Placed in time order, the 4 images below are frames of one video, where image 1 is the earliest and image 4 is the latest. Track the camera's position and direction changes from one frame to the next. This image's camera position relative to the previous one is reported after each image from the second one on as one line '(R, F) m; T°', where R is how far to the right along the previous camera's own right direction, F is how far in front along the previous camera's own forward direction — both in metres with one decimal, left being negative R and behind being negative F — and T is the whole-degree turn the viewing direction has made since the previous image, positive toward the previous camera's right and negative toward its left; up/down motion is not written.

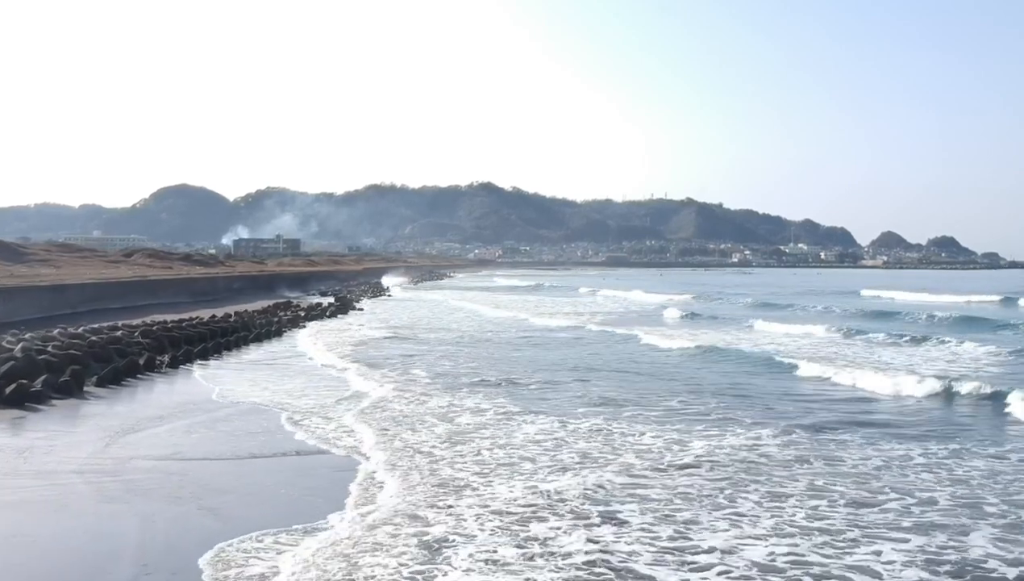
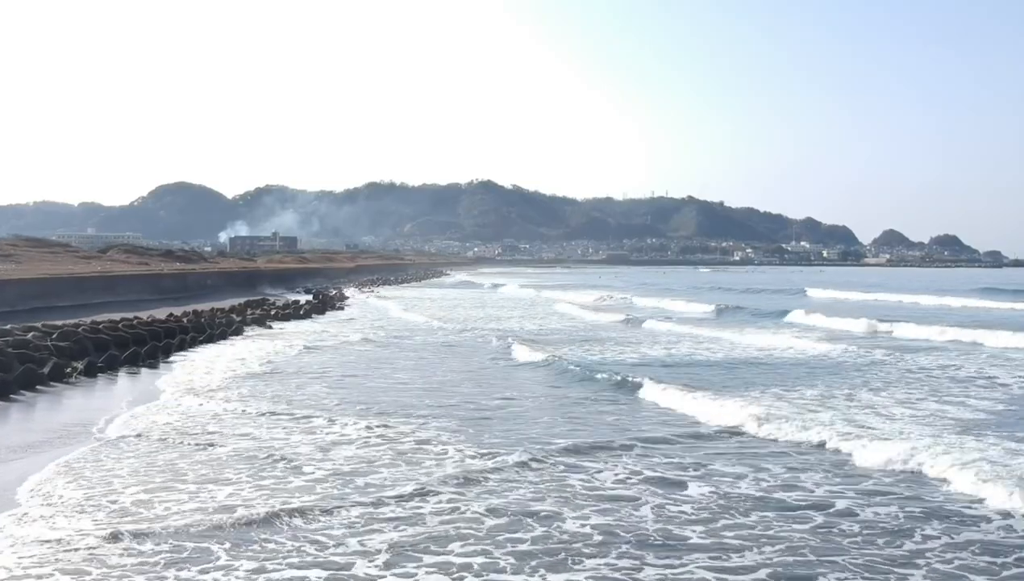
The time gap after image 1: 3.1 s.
(+0.3, +3.1) m; 0°
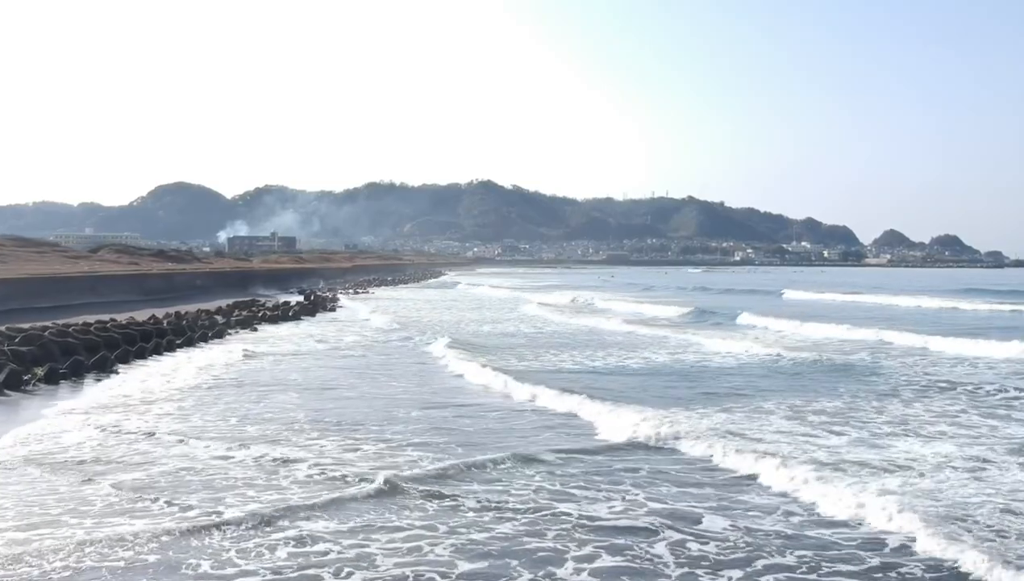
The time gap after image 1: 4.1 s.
(+0.1, +1.1) m; 0°
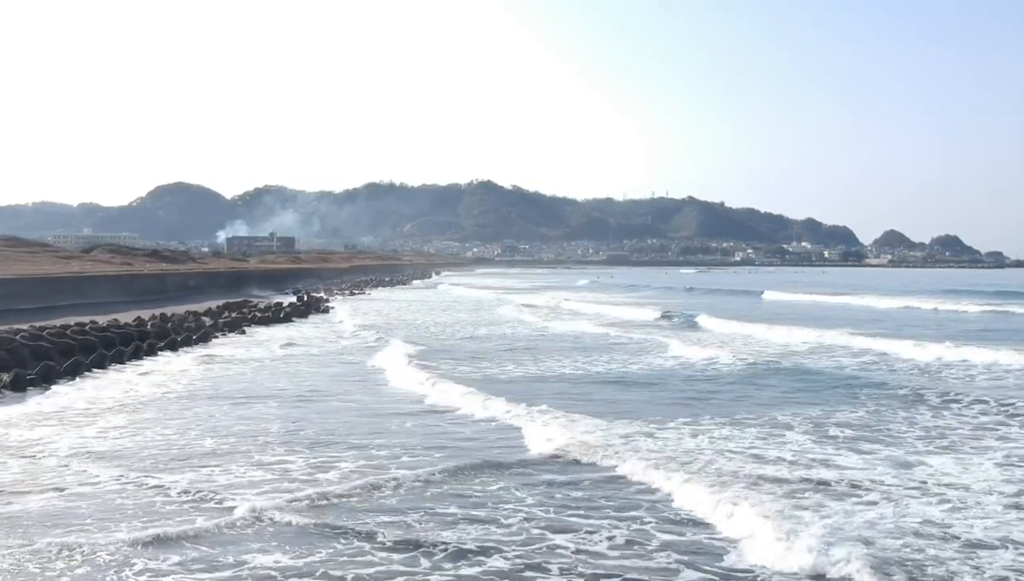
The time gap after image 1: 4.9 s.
(+0.1, +0.8) m; 0°
